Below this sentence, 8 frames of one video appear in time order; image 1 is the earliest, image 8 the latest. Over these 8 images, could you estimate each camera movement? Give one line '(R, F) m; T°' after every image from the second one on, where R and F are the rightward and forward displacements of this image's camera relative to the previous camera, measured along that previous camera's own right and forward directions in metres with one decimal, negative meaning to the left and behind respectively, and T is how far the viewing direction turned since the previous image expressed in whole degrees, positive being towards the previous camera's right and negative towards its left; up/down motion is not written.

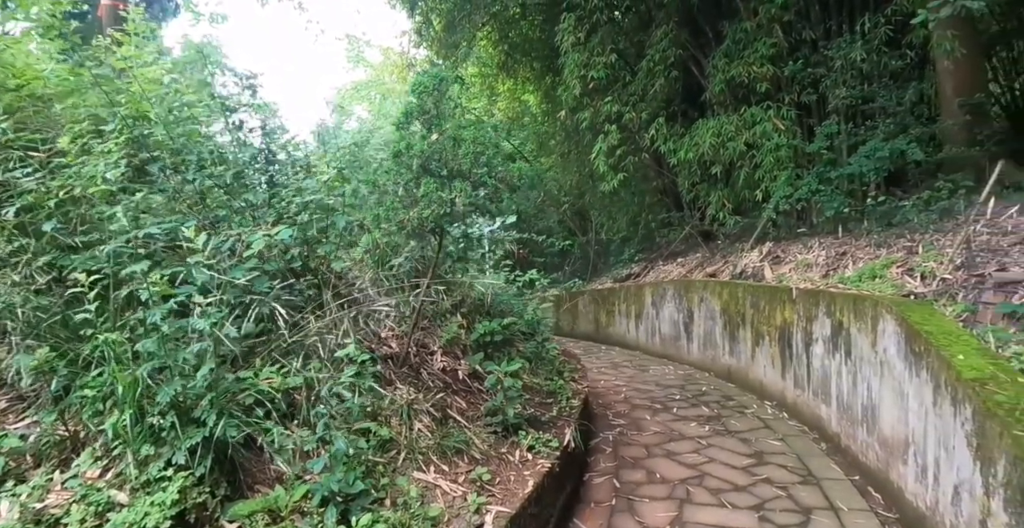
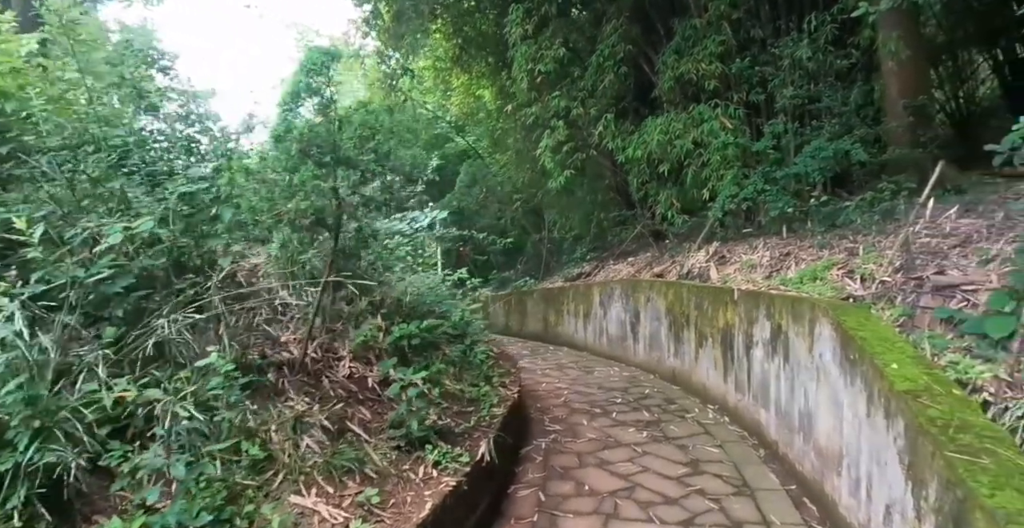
(+0.2, +0.2) m; +4°
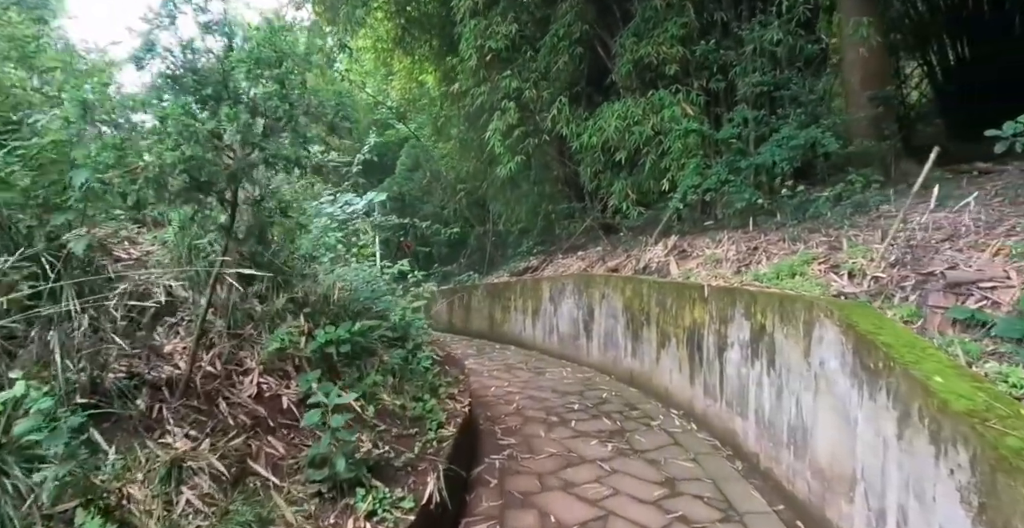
(-0.1, +0.5) m; +6°
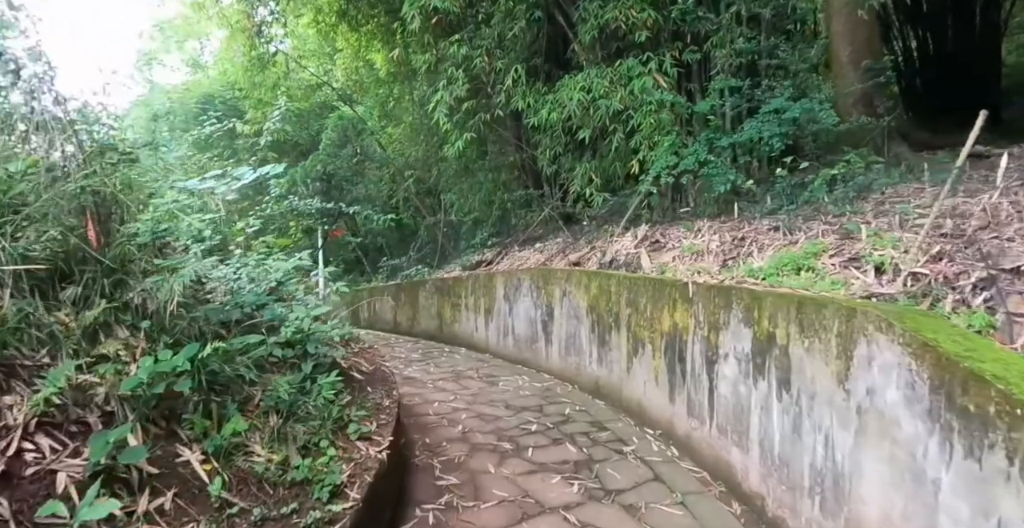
(+0.1, +0.7) m; +4°
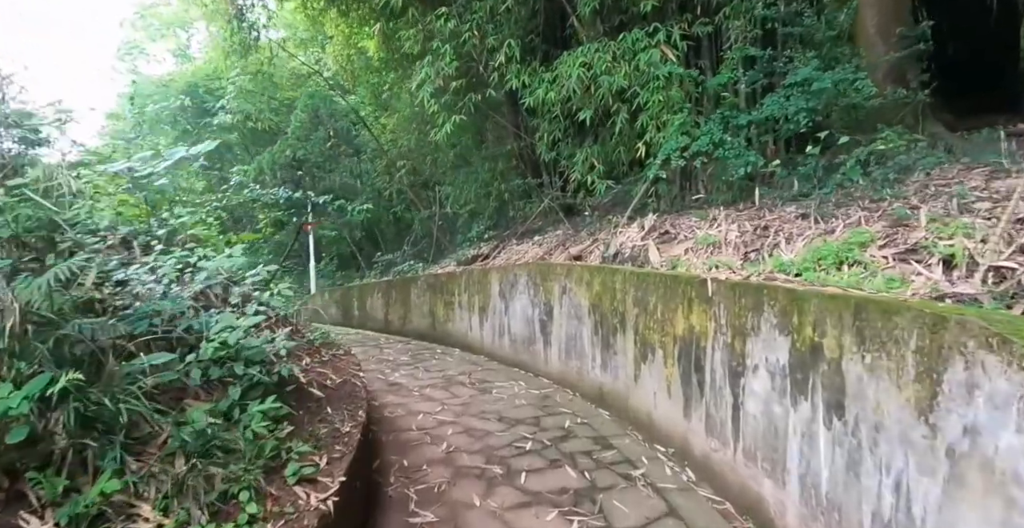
(+0.1, +0.4) m; 0°
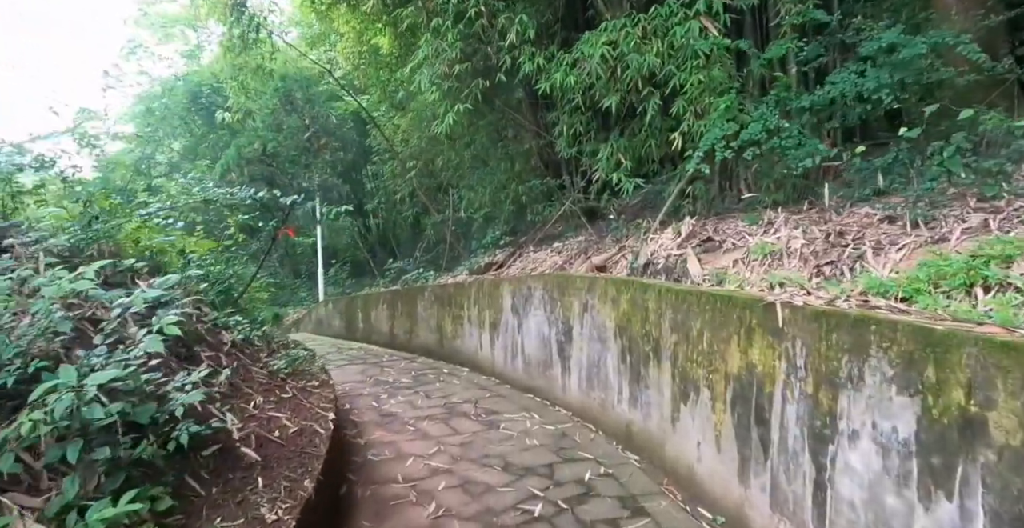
(+0.1, +0.6) m; -2°
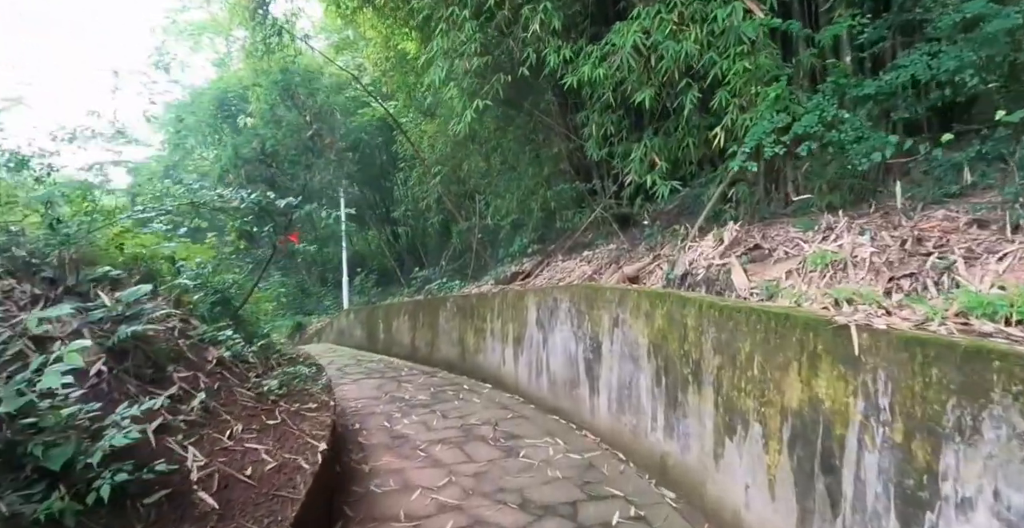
(+0.1, +0.3) m; -3°
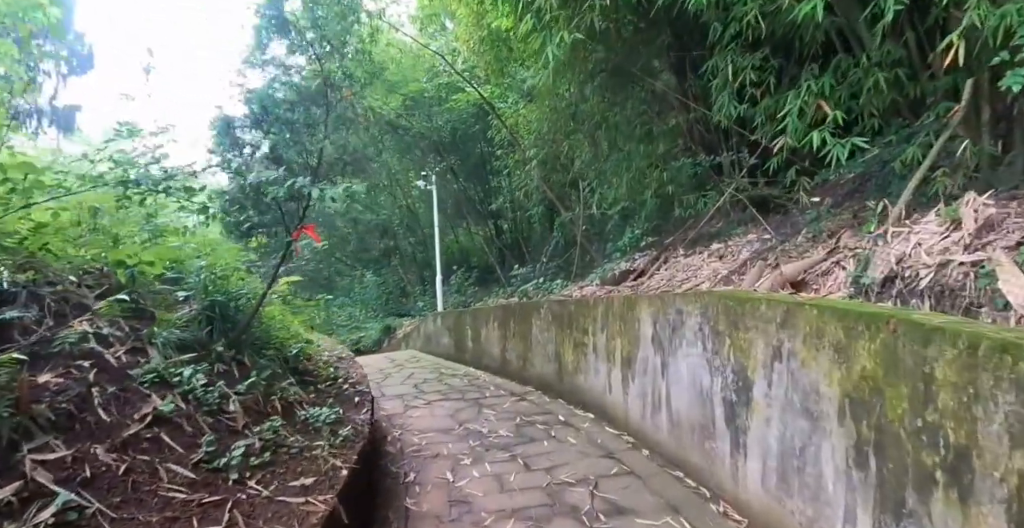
(+0.1, +1.0) m; -12°
